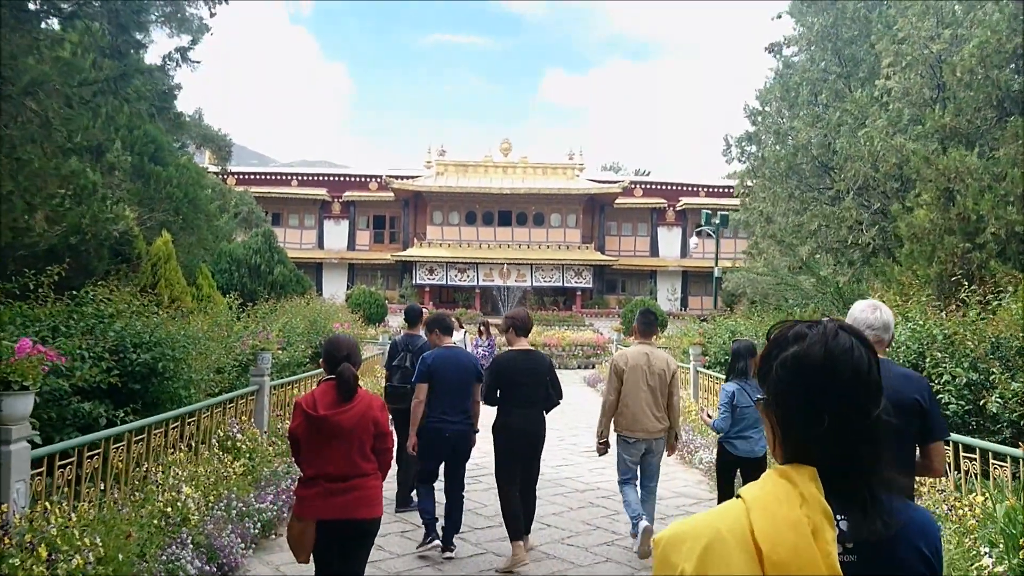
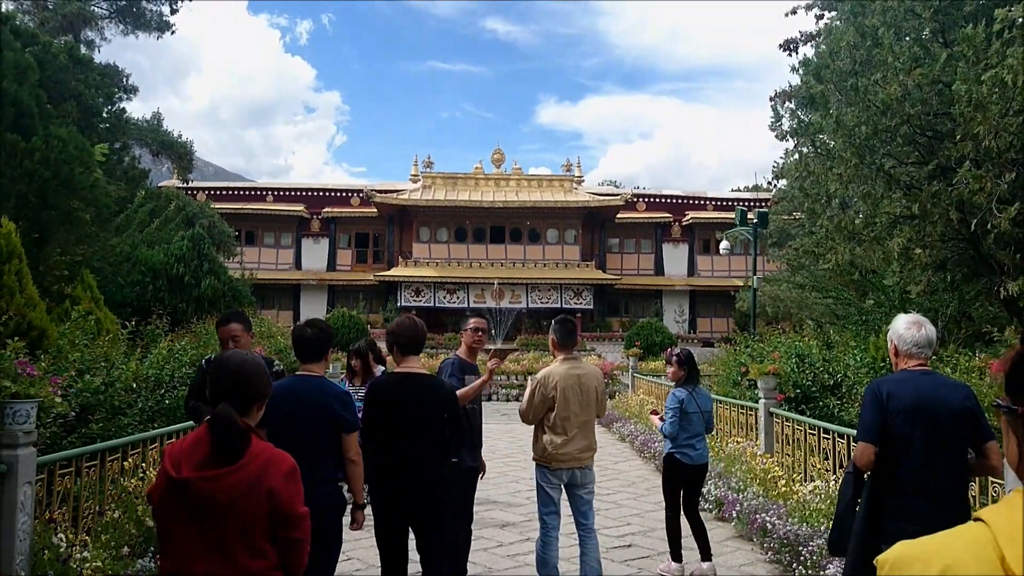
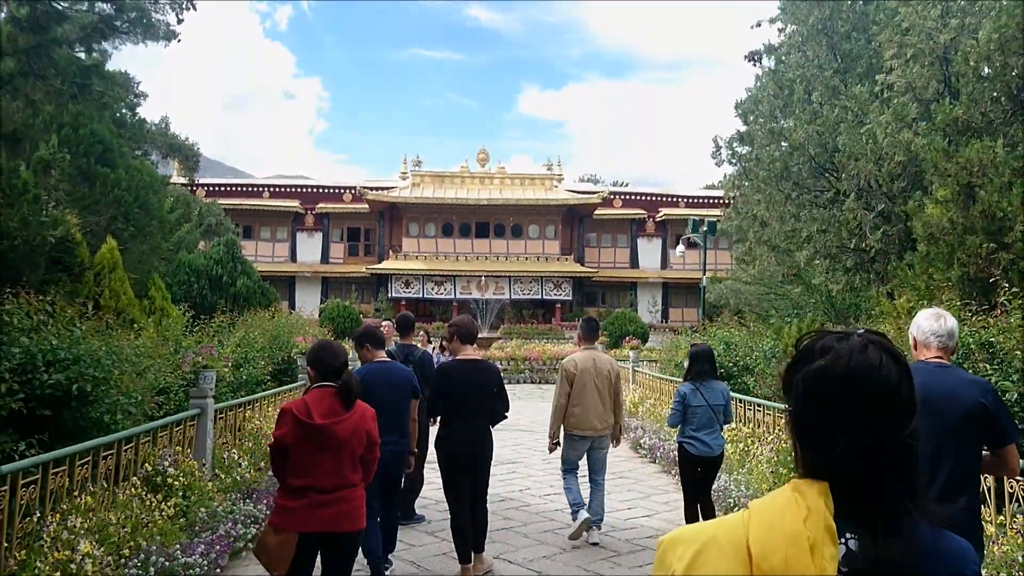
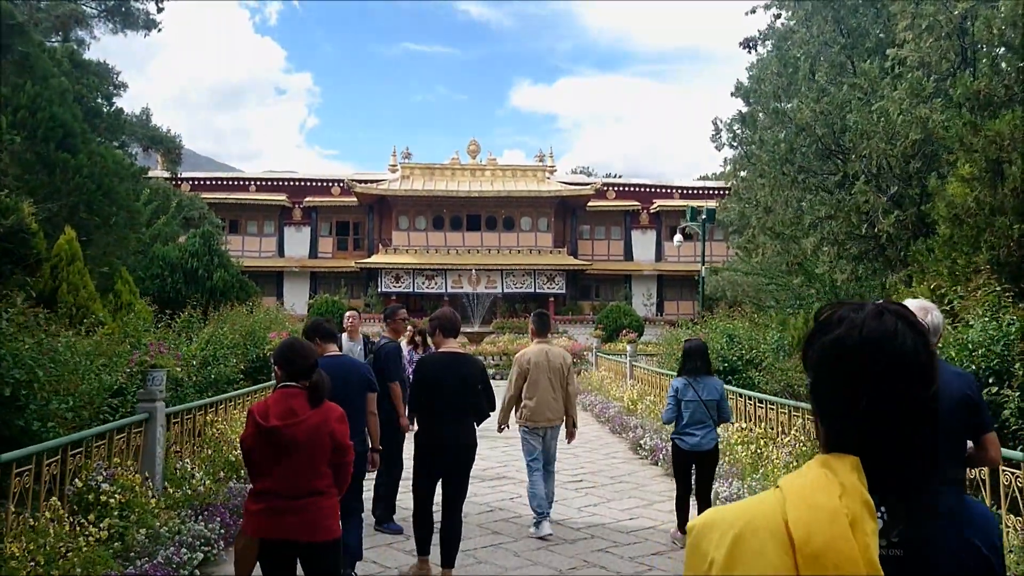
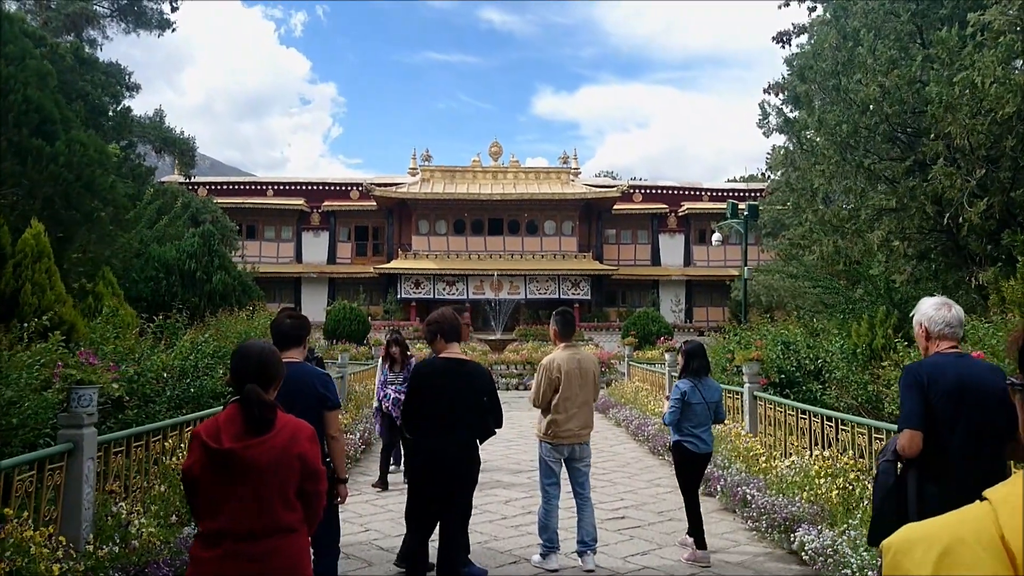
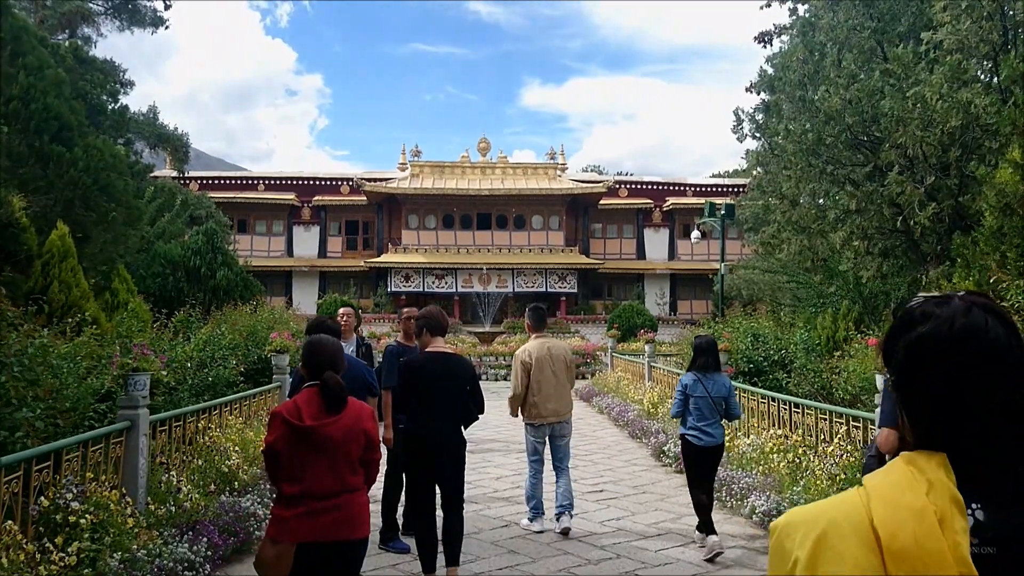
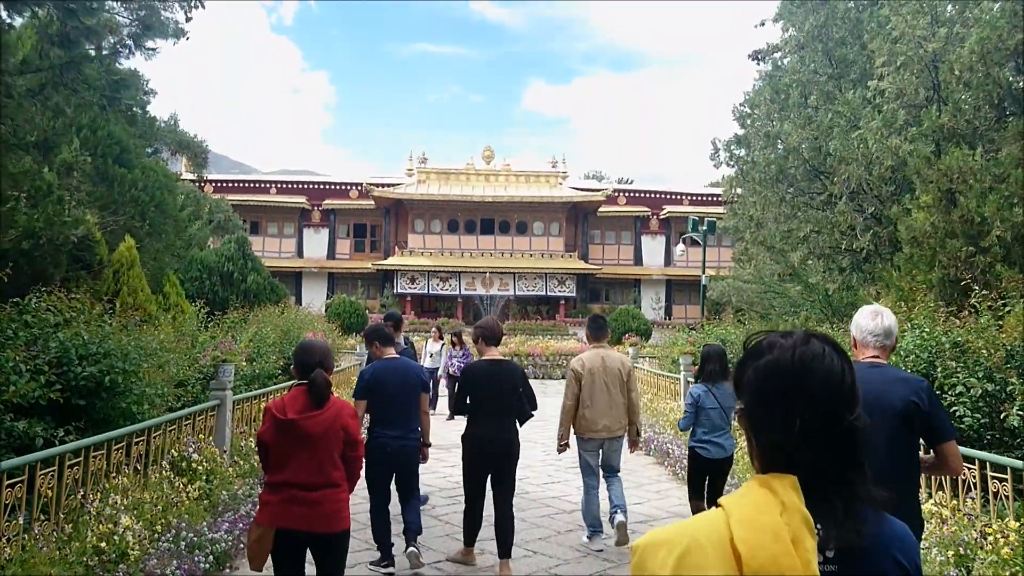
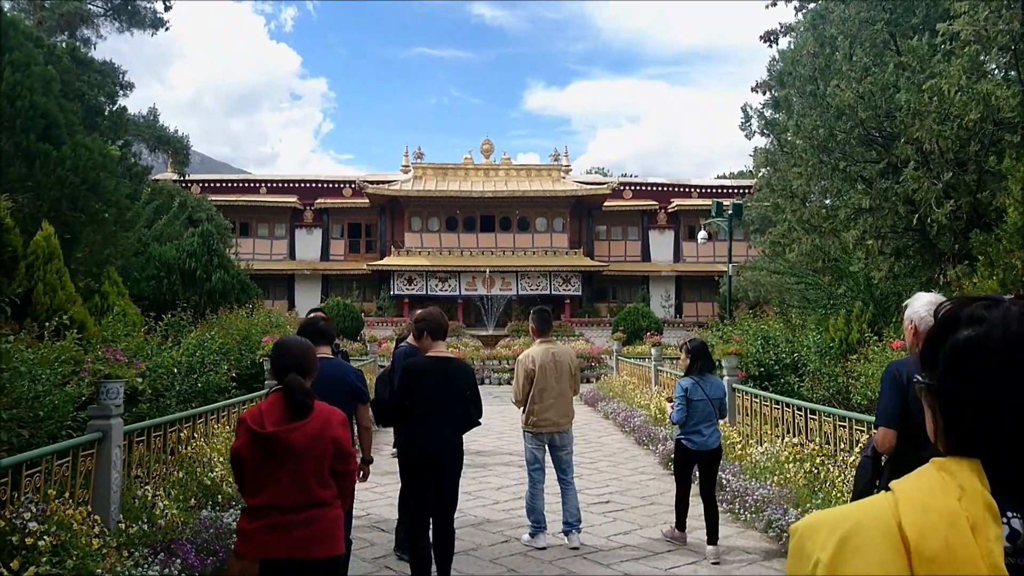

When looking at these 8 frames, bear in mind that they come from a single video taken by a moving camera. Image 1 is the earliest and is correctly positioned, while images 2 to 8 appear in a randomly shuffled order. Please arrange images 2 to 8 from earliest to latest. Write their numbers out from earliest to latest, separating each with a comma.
7, 3, 4, 6, 8, 5, 2
